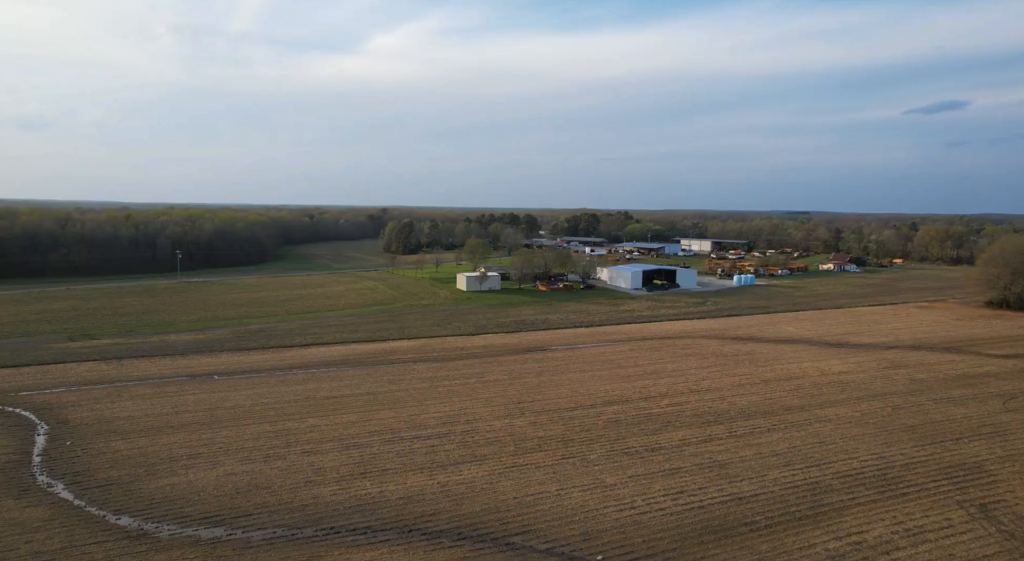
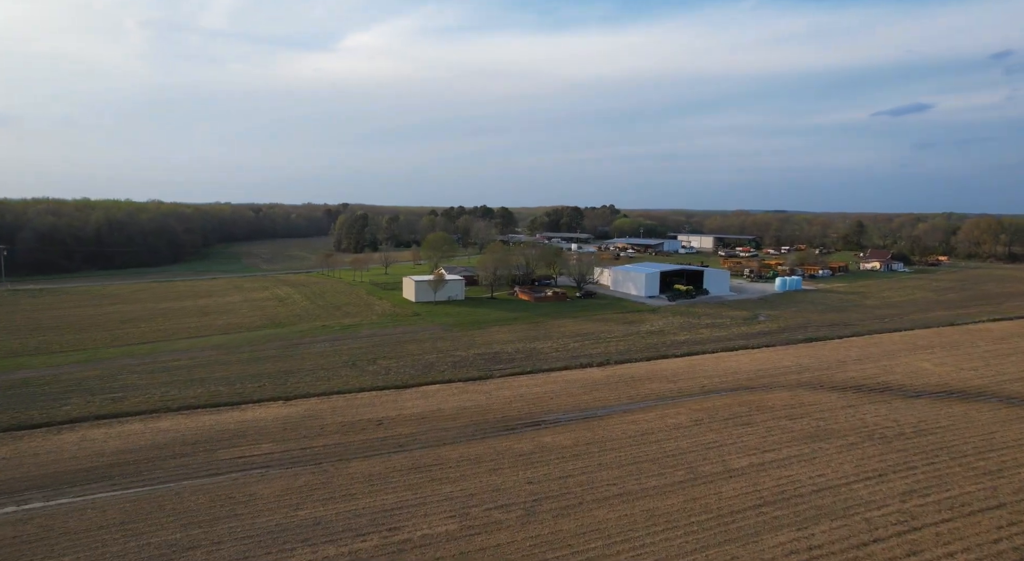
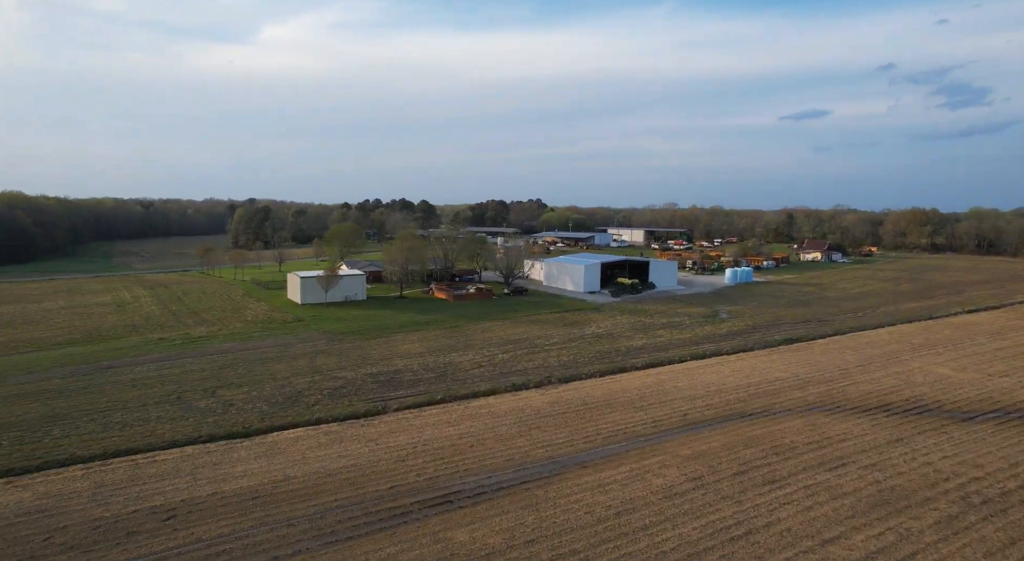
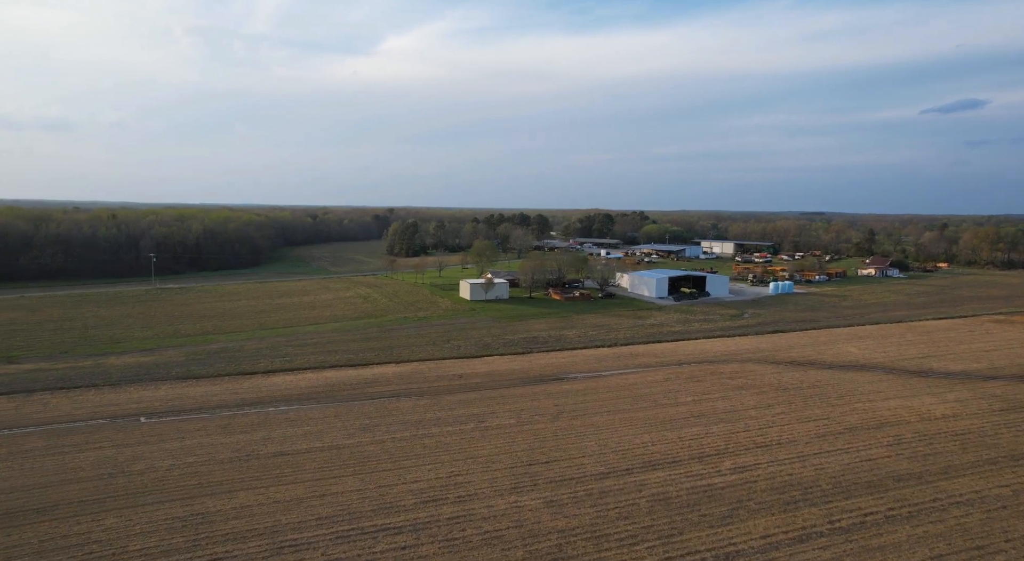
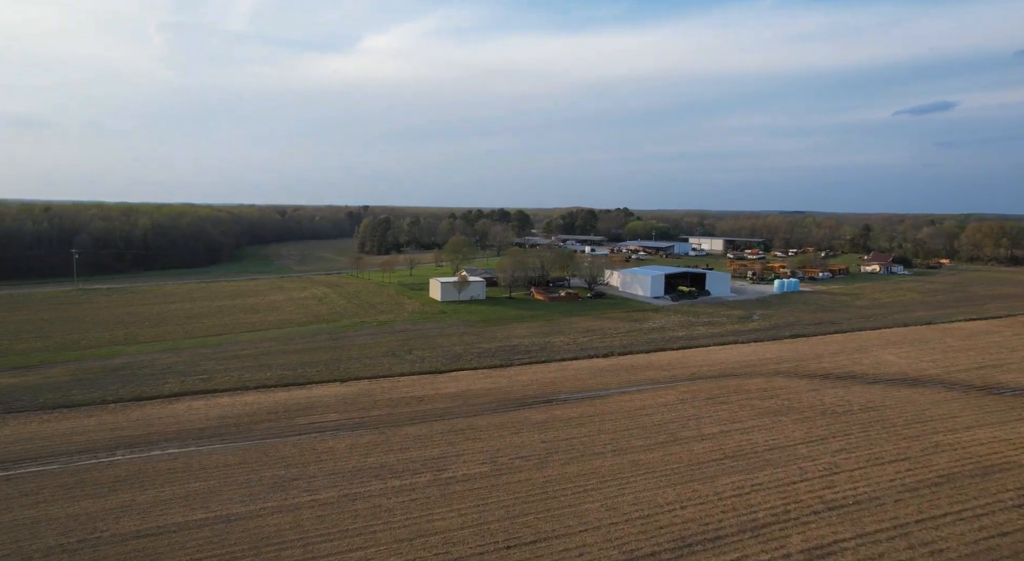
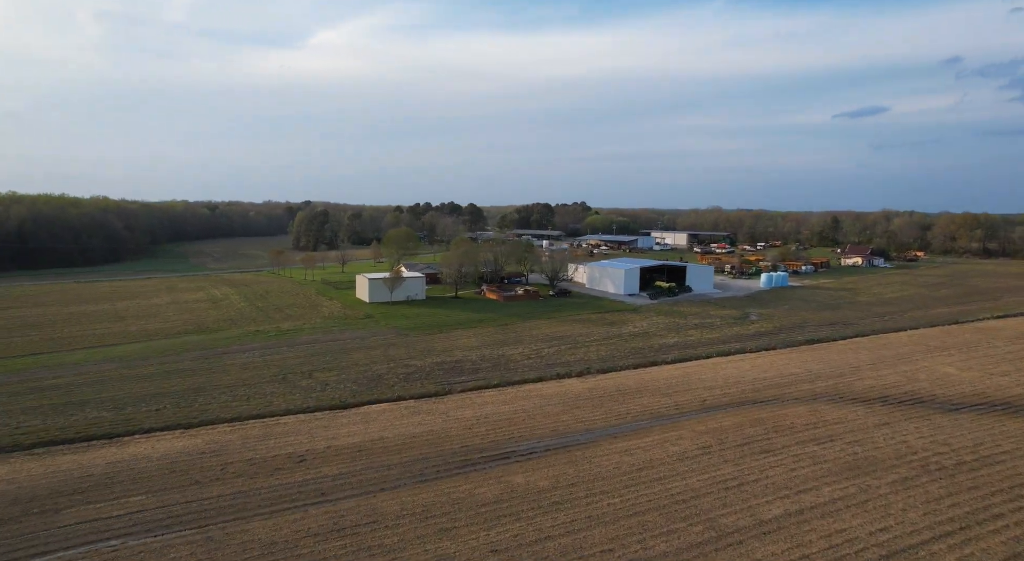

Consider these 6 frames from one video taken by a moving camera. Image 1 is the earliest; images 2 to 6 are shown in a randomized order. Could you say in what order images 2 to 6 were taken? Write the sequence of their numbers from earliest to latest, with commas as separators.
4, 5, 2, 6, 3
